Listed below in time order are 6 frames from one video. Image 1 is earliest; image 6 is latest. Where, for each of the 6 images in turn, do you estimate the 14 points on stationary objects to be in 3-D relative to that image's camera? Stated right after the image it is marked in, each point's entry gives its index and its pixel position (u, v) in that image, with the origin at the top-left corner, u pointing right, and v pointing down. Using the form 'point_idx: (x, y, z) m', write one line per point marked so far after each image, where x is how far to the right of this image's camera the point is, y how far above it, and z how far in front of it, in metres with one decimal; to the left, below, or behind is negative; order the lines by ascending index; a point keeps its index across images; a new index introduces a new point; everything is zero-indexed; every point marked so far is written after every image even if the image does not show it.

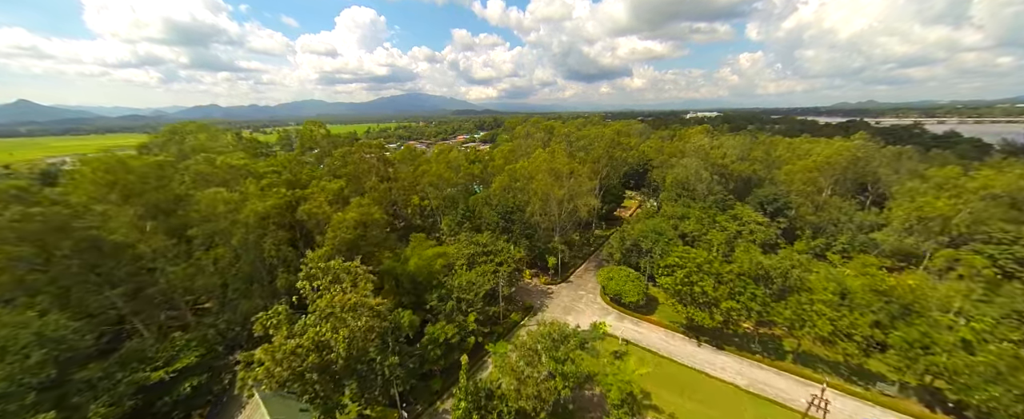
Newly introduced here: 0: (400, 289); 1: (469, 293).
0: (-7.1, -5.0, +19.1) m
1: (-2.7, -5.3, +19.3) m
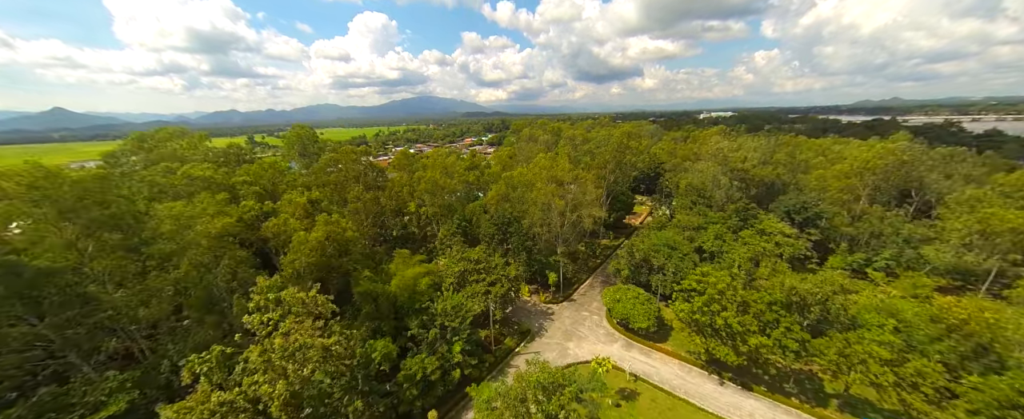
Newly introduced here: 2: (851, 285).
0: (-7.5, -5.9, +17.1) m
1: (-3.2, -6.2, +17.1) m
2: (+21.5, -4.8, +19.1) m
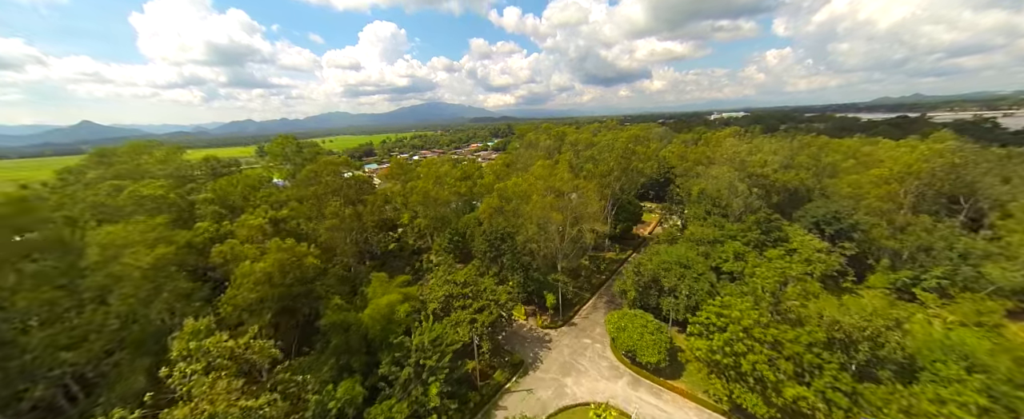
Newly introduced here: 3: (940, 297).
0: (-8.2, -6.9, +15.0) m
1: (-3.8, -7.1, +14.9) m
2: (+20.9, -5.5, +16.2) m
3: (+24.8, -5.1, +17.4) m
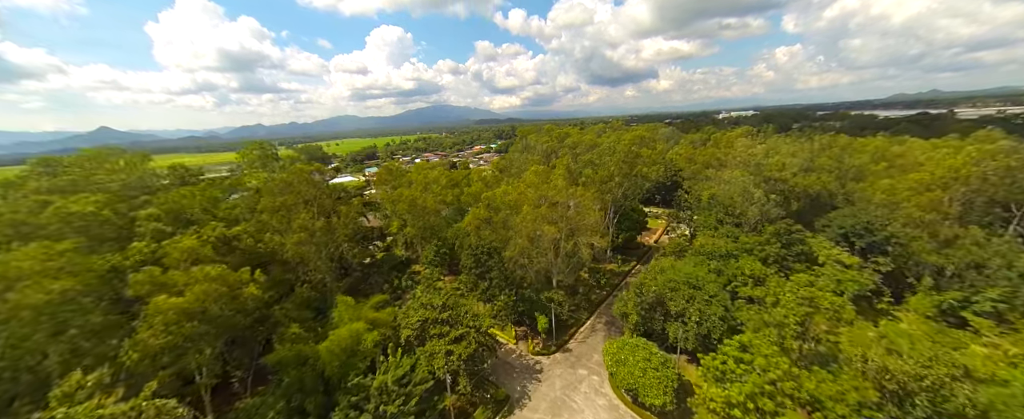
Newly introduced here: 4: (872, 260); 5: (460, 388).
0: (-9.1, -7.7, +13.0) m
1: (-4.8, -7.9, +12.8) m
2: (+20.0, -6.2, +13.6) m
3: (+23.9, -5.8, +14.7) m
4: (+23.3, -3.2, +19.5) m
5: (-2.6, -9.1, +15.5) m
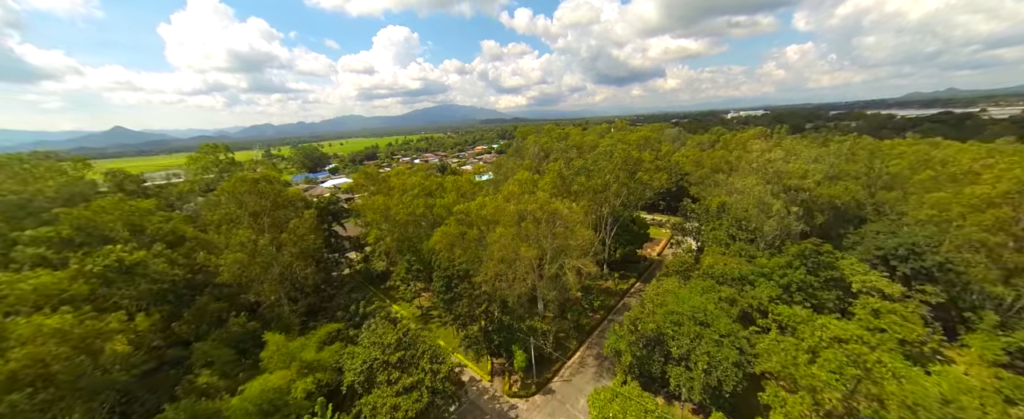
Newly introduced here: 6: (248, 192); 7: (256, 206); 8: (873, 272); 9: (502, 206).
0: (-10.7, -8.5, +10.3) m
1: (-6.3, -8.8, +10.0) m
2: (+18.5, -7.1, +10.4) m
3: (+22.4, -6.8, +11.4) m
4: (+21.8, -4.2, +16.2) m
5: (-4.2, -10.0, +12.7) m
6: (-16.0, +1.0, +18.2) m
7: (-15.6, +0.2, +18.3) m
8: (+20.4, -3.5, +17.1) m
9: (-0.5, +0.1, +17.8) m
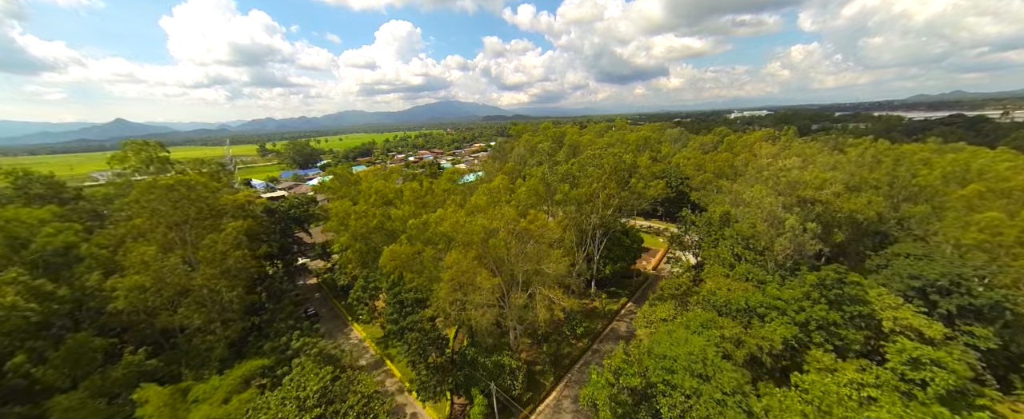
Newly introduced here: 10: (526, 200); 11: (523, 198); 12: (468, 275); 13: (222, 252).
0: (-12.6, -9.2, +7.5) m
1: (-8.3, -9.5, +7.2) m
2: (+16.6, -8.2, +7.5) m
3: (+20.5, -7.9, +8.6) m
4: (+20.0, -5.3, +13.4) m
5: (-6.1, -10.7, +9.9) m
6: (-17.7, +0.5, +15.3) m
7: (-17.4, -0.4, +15.5) m
8: (+18.6, -4.6, +14.2) m
9: (-2.3, -0.6, +15.0) m
10: (+0.8, +0.6, +18.7) m
11: (+0.7, +0.8, +19.1) m
12: (-2.0, -3.1, +13.6) m
13: (-15.1, -2.3, +15.8) m
